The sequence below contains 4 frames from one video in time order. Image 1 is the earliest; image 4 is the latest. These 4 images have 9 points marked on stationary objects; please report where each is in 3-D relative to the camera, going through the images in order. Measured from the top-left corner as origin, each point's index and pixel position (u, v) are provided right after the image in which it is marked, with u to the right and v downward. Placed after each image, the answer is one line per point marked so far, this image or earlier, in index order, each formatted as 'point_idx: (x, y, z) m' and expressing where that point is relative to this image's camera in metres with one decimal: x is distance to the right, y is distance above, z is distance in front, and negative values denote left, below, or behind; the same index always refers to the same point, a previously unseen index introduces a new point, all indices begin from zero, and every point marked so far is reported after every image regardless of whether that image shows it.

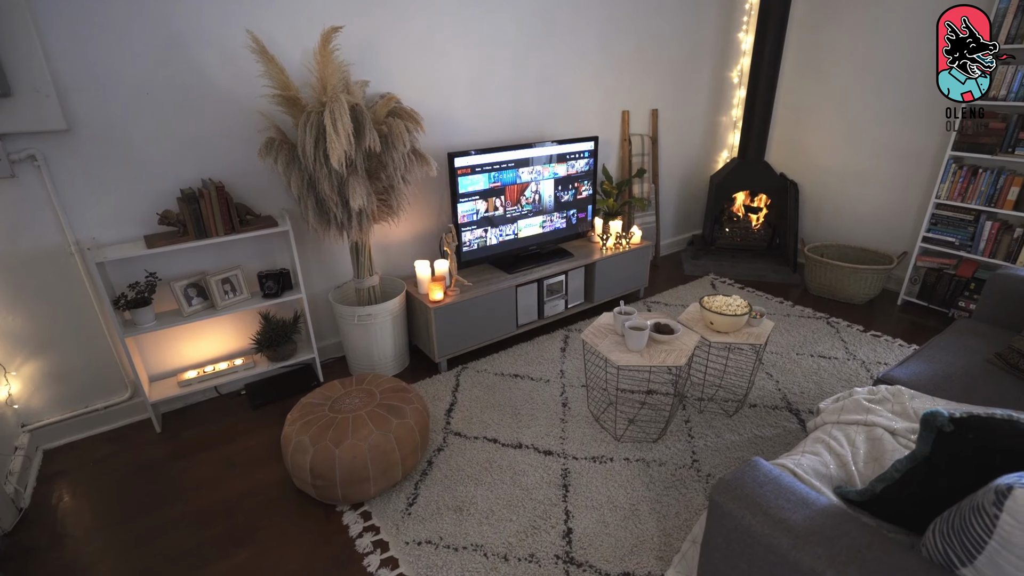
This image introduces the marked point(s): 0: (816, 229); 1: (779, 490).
0: (+2.4, +0.5, +4.0) m
1: (+0.5, -0.4, +1.0) m
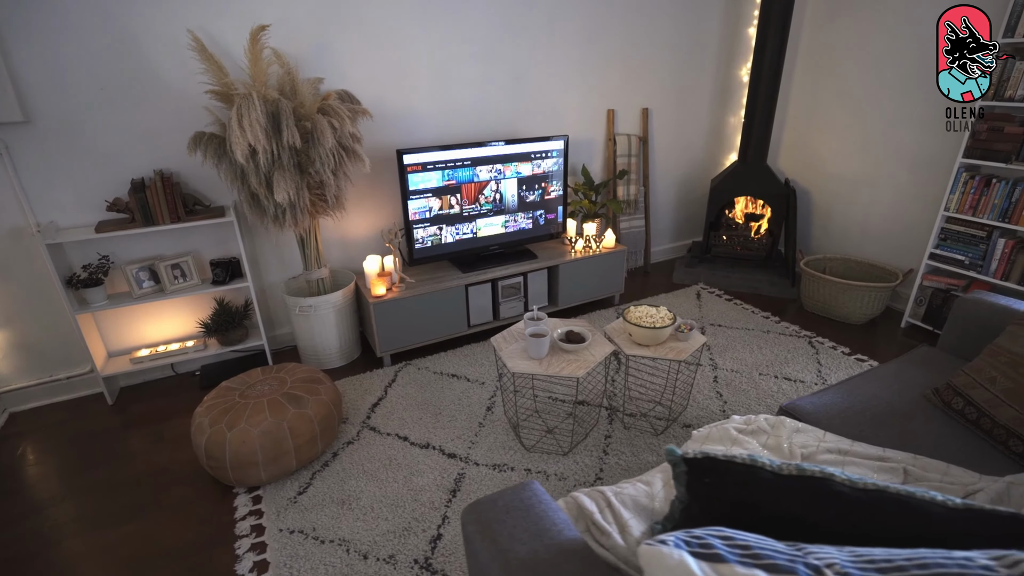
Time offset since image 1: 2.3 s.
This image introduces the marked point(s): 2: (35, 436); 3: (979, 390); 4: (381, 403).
0: (+2.3, +0.4, +3.7) m
1: (0.0, -0.4, +1.0) m
2: (-2.2, -0.7, +2.3) m
3: (+1.4, -0.3, +1.5) m
4: (-0.6, -0.5, +2.4) m
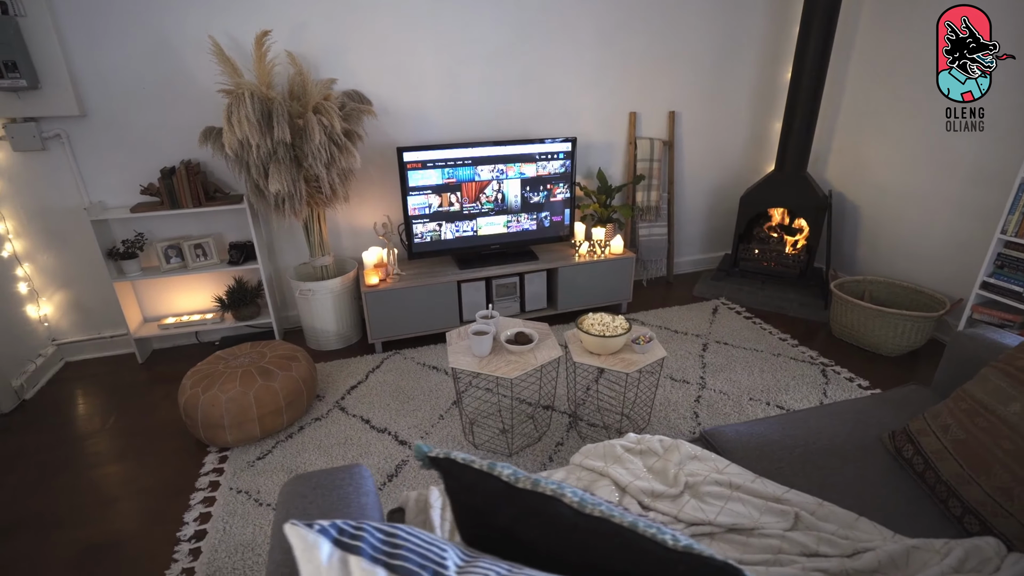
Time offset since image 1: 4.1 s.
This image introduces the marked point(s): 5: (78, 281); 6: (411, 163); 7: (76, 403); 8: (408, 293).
0: (+2.3, +0.2, +3.3) m
1: (-0.4, -0.4, +1.0) m
2: (-2.3, -0.5, +2.7) m
3: (+1.1, -0.4, +1.3) m
4: (-0.8, -0.5, +2.6) m
5: (-2.4, 0.0, +2.8) m
6: (-0.6, +0.7, +2.8) m
7: (-2.2, -0.6, +2.6) m
8: (-0.6, 0.0, +2.8) m
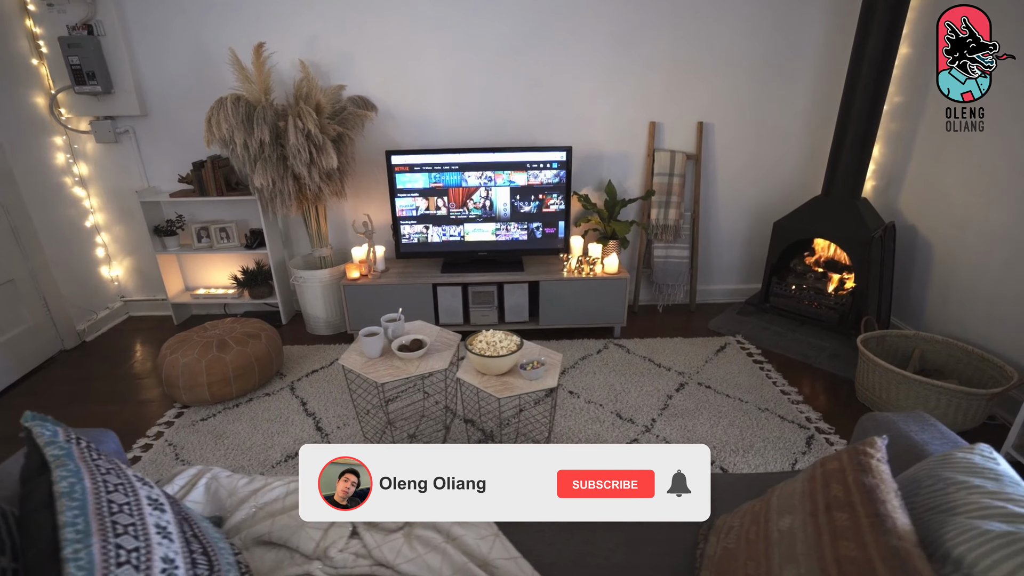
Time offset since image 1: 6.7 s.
0: (+2.2, -0.1, +2.6) m
1: (-1.1, -0.4, +1.1) m
2: (-2.5, -0.3, +3.3) m
3: (+0.4, -0.5, +1.0) m
4: (-1.0, -0.4, +2.7) m
5: (-2.5, +0.2, +3.4) m
6: (-0.6, +0.7, +2.9) m
7: (-2.4, -0.4, +3.1) m
8: (-0.7, 0.0, +2.9) m
